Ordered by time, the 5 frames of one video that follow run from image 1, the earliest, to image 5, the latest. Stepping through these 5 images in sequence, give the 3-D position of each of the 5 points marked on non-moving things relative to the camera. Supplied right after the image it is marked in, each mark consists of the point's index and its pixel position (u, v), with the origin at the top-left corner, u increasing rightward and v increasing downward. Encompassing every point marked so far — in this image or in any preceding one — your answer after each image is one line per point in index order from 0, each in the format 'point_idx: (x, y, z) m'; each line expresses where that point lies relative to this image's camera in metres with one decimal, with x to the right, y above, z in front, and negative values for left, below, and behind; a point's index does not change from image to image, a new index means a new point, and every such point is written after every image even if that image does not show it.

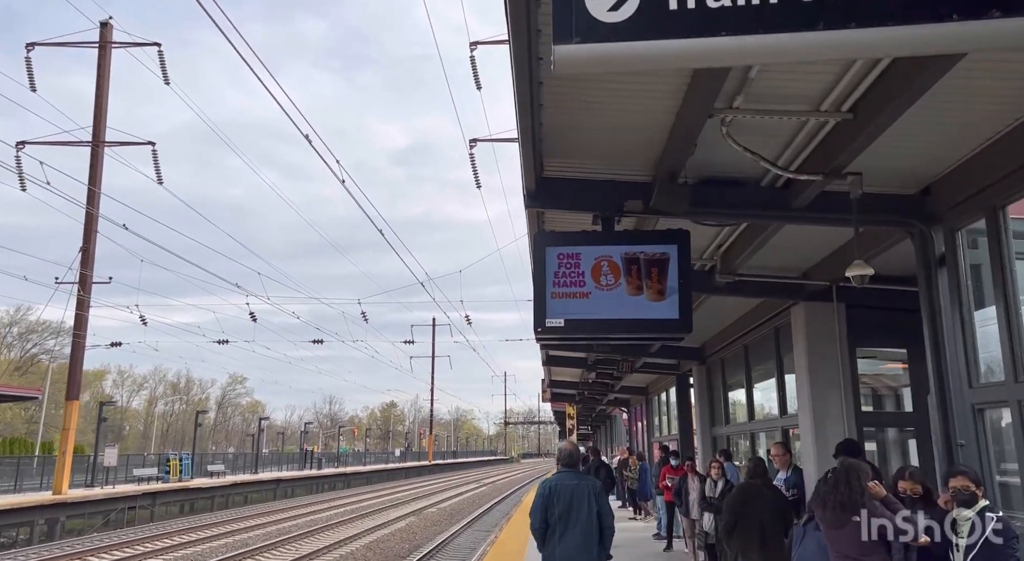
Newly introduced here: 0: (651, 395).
0: (+2.9, -2.4, +16.6) m
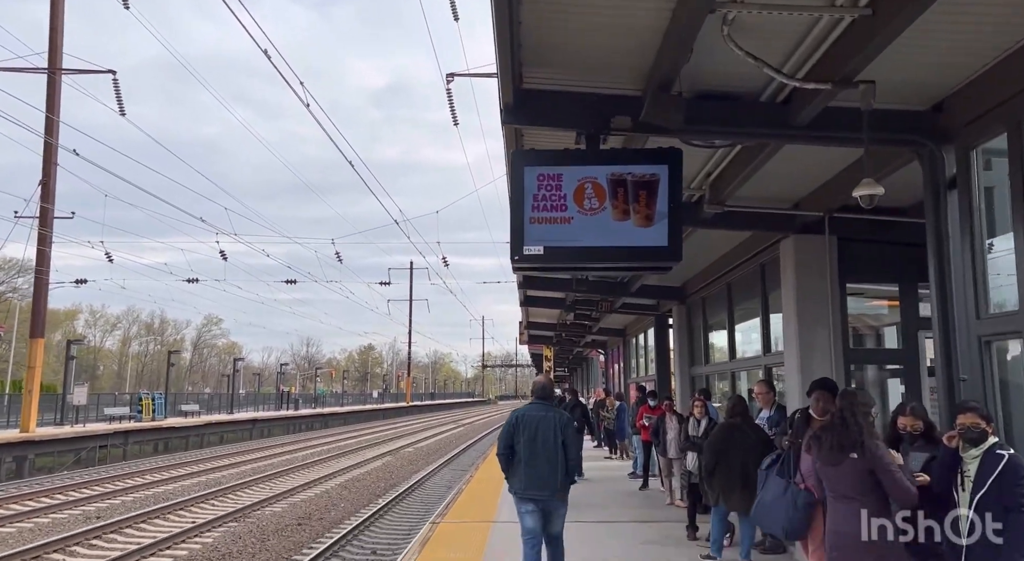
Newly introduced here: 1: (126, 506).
0: (+2.4, -1.2, +16.5) m
1: (-7.2, -4.2, +14.8) m
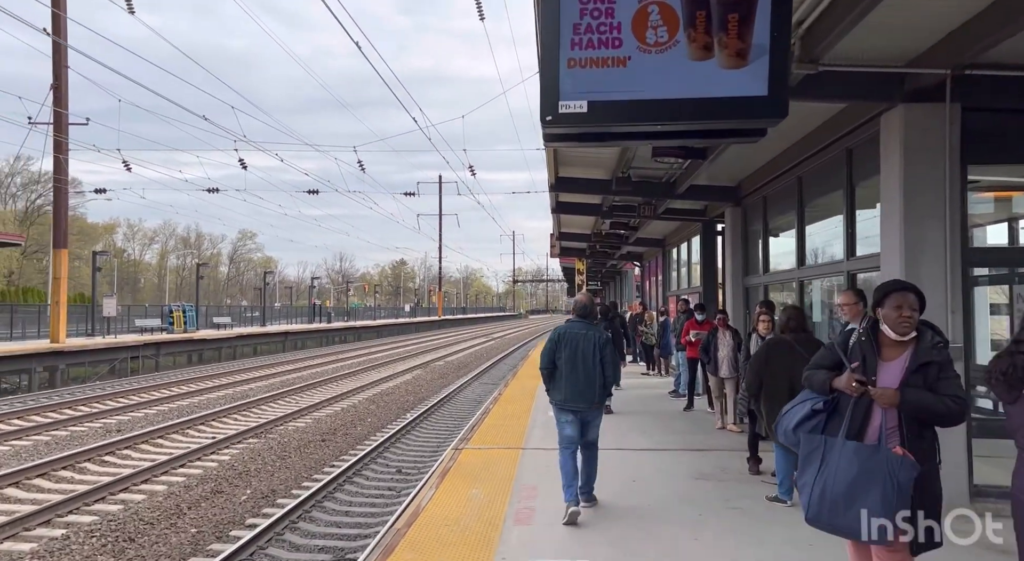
0: (+3.0, +0.6, +15.4) m
1: (-6.6, -2.5, +14.4) m
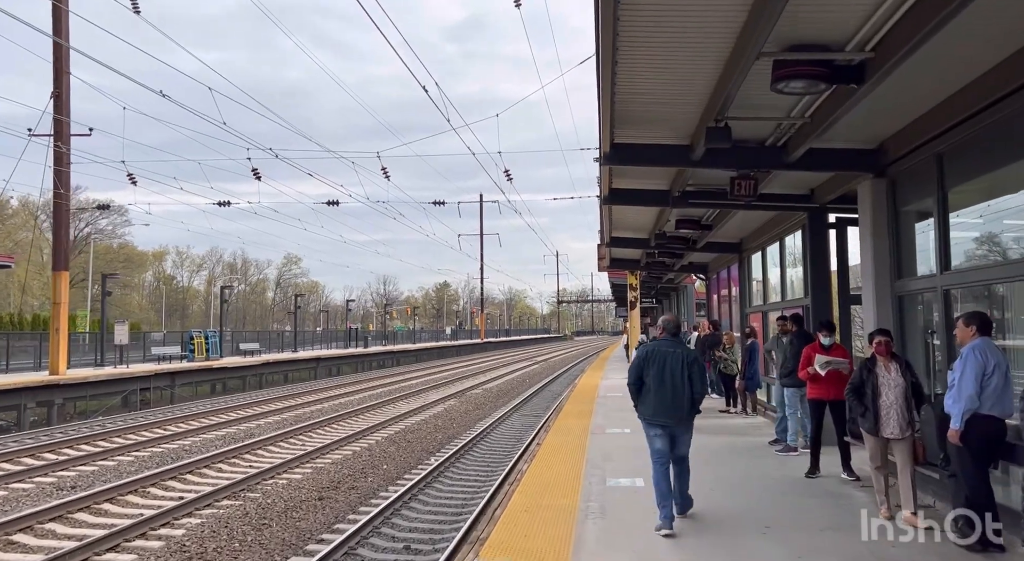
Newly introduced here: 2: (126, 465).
0: (+3.7, +0.4, +12.5) m
1: (-5.9, -2.8, +12.0) m
2: (-6.0, -2.9, +12.3) m
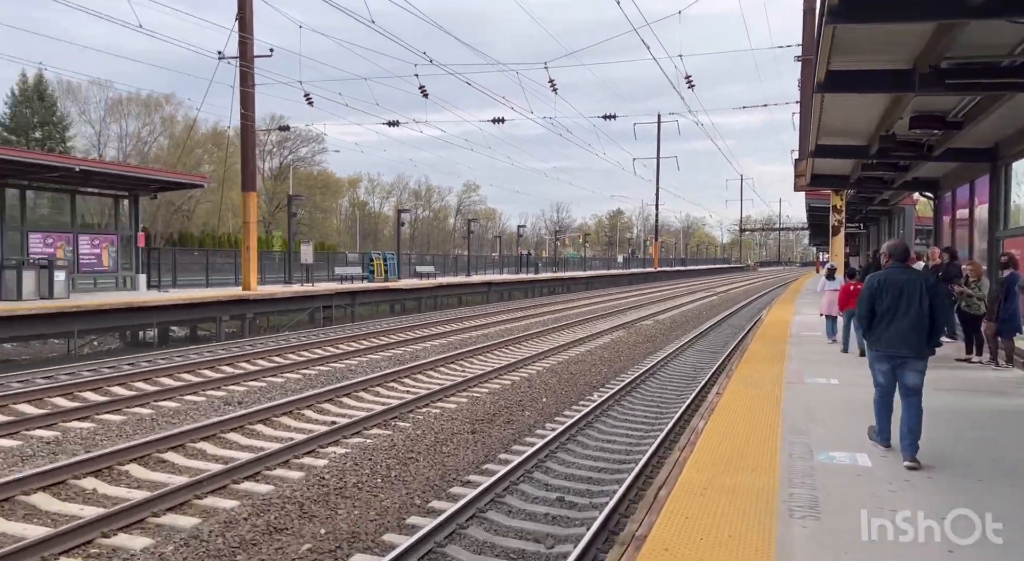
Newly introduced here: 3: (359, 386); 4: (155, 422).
0: (+6.1, +1.5, +10.0) m
1: (-3.5, -1.6, +11.8) m
2: (-3.4, -1.6, +12.1) m
3: (-2.3, -1.6, +11.6) m
4: (-4.1, -1.6, +9.0) m
